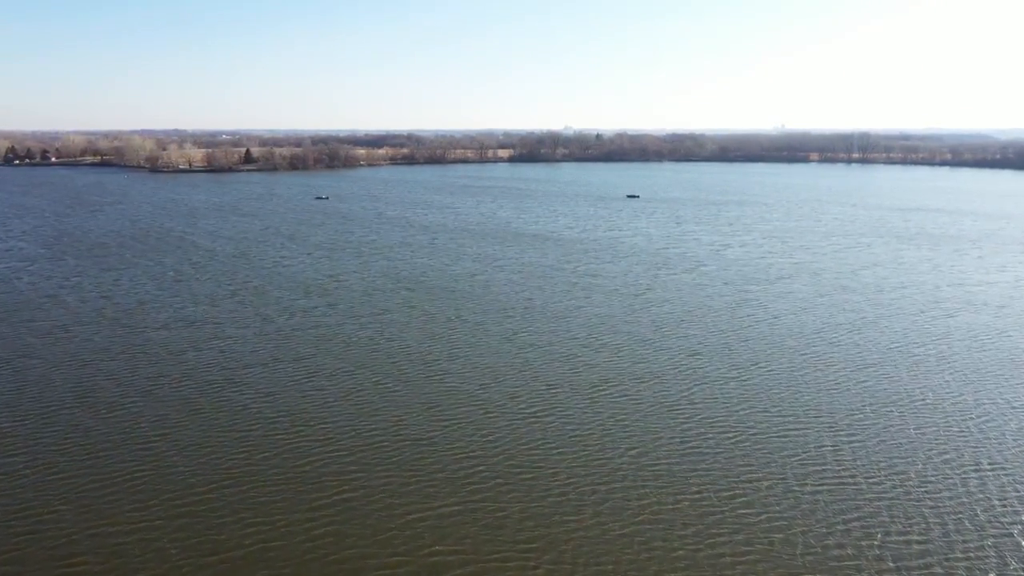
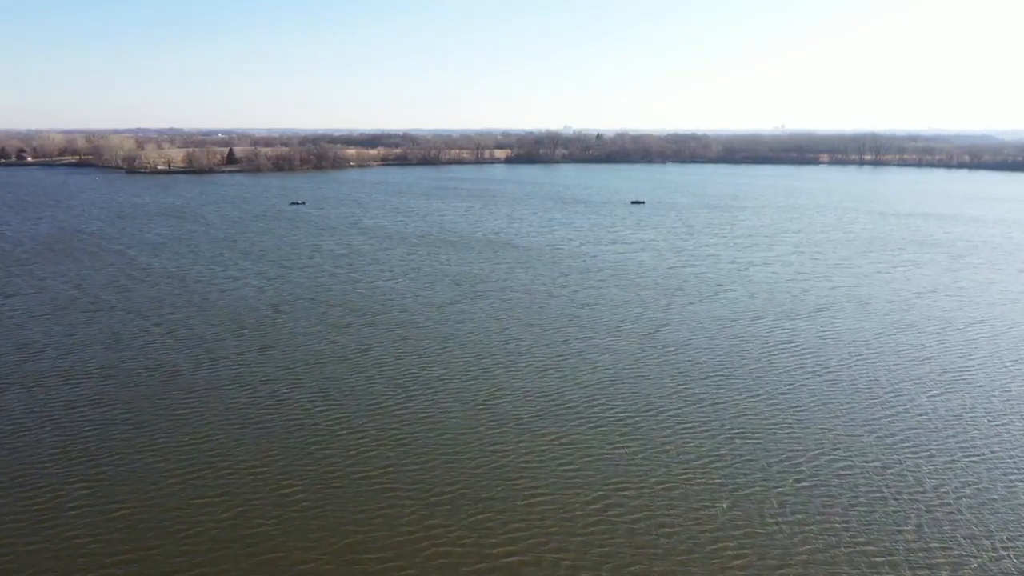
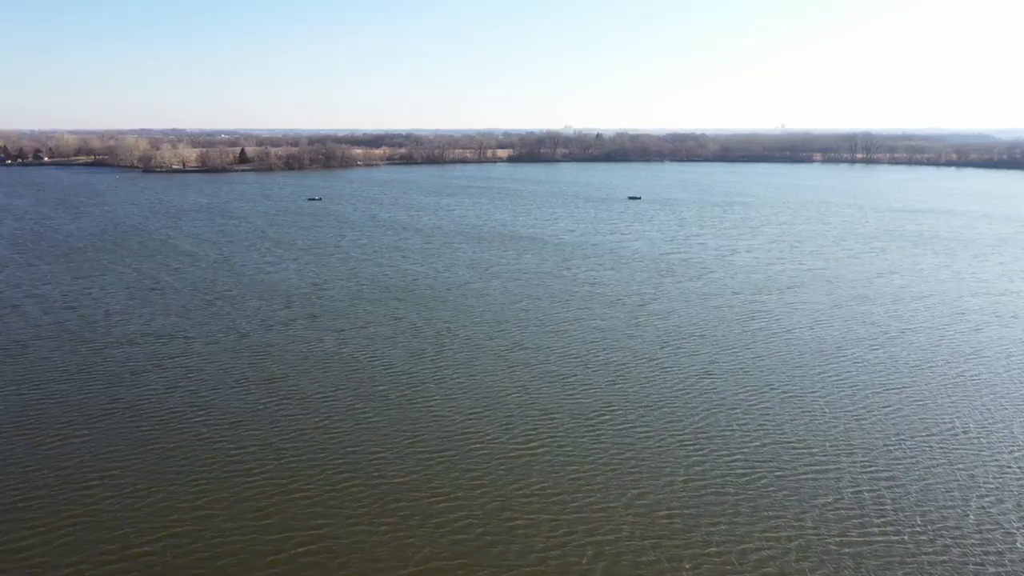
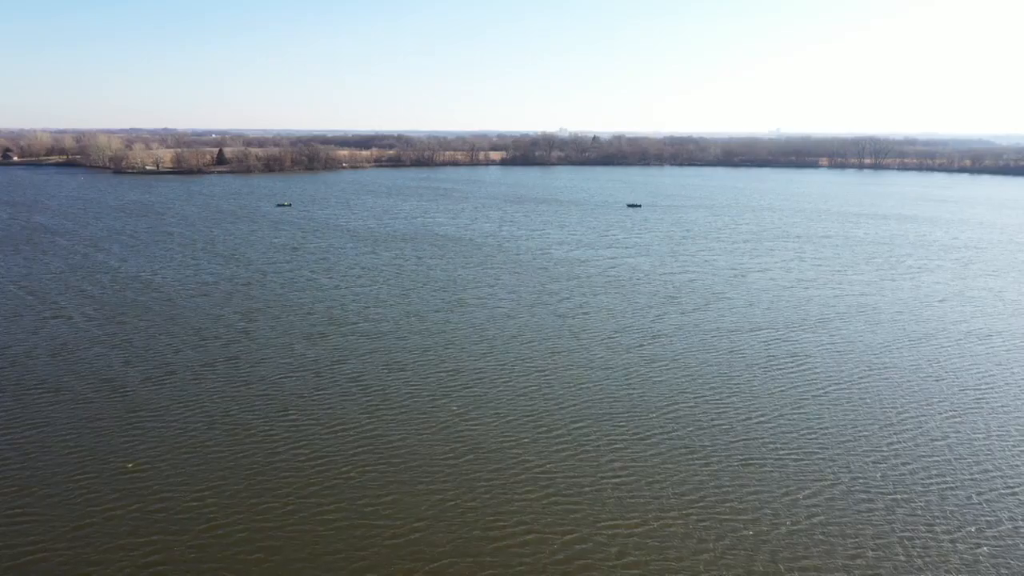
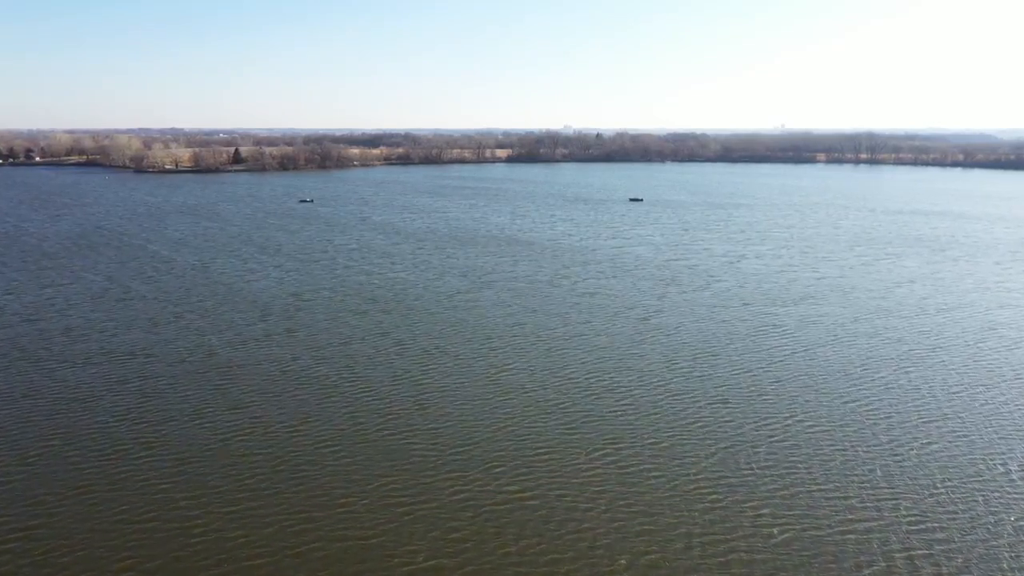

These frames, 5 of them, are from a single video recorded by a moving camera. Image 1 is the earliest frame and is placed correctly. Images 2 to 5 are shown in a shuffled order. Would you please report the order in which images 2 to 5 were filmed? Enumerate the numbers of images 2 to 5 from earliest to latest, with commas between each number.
3, 5, 2, 4
